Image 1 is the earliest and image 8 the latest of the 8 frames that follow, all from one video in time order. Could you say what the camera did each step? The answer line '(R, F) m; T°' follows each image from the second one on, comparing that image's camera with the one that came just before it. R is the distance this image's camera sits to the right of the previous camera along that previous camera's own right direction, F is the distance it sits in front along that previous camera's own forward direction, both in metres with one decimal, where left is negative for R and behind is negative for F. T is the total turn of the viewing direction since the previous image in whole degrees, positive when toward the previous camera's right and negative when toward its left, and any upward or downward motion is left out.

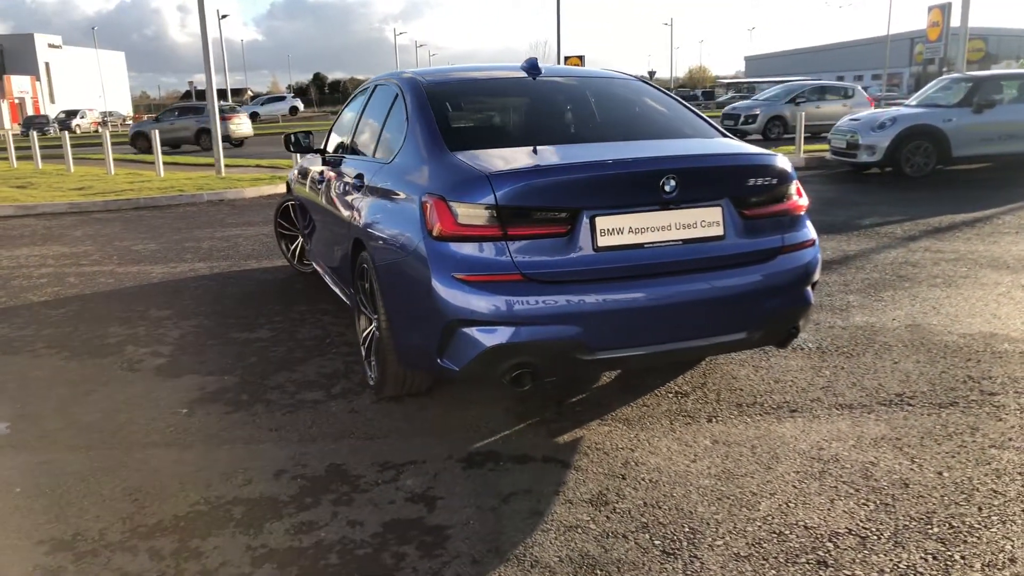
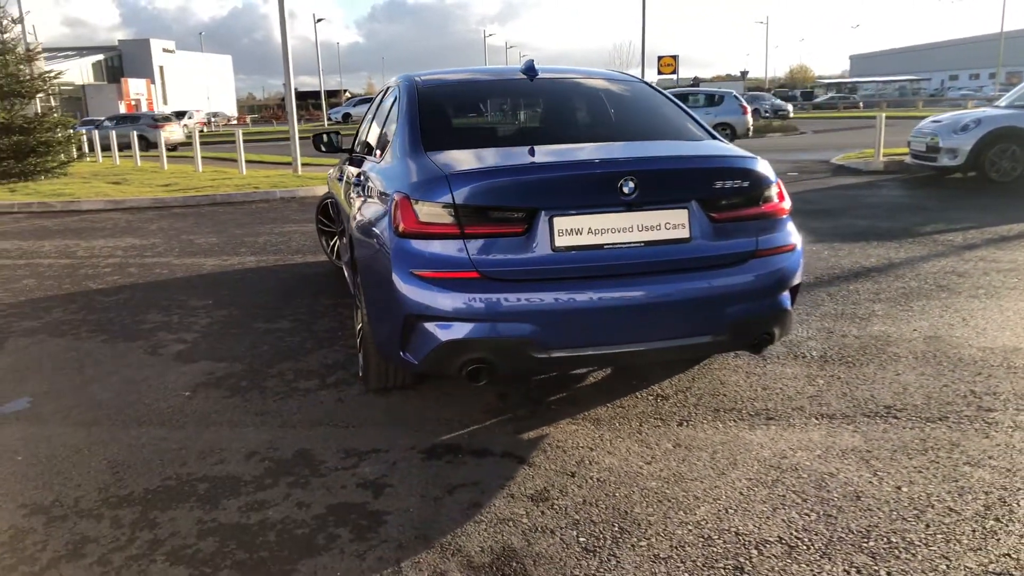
(+0.5, 0.0) m; -6°
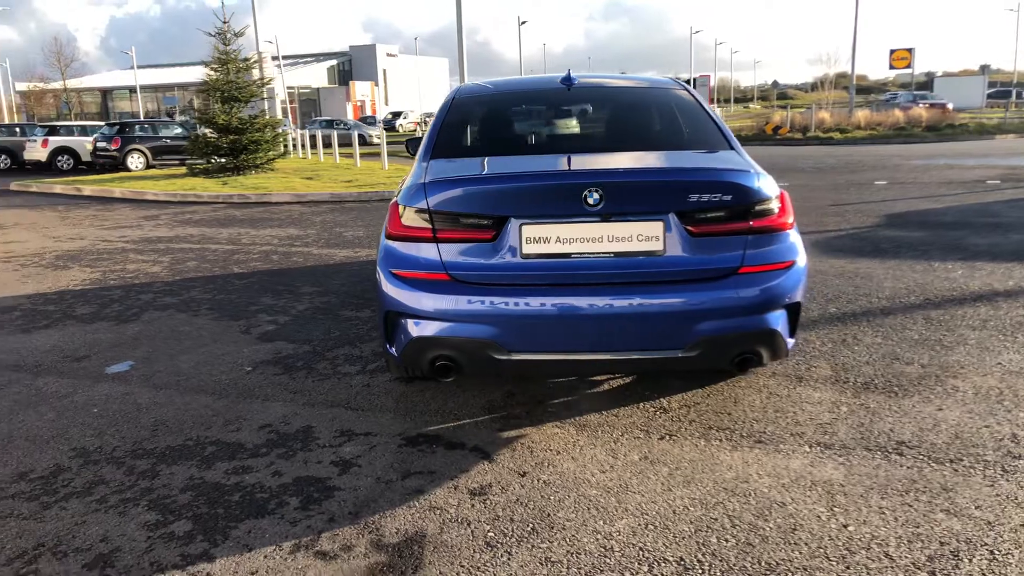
(+0.9, 0.0) m; -15°
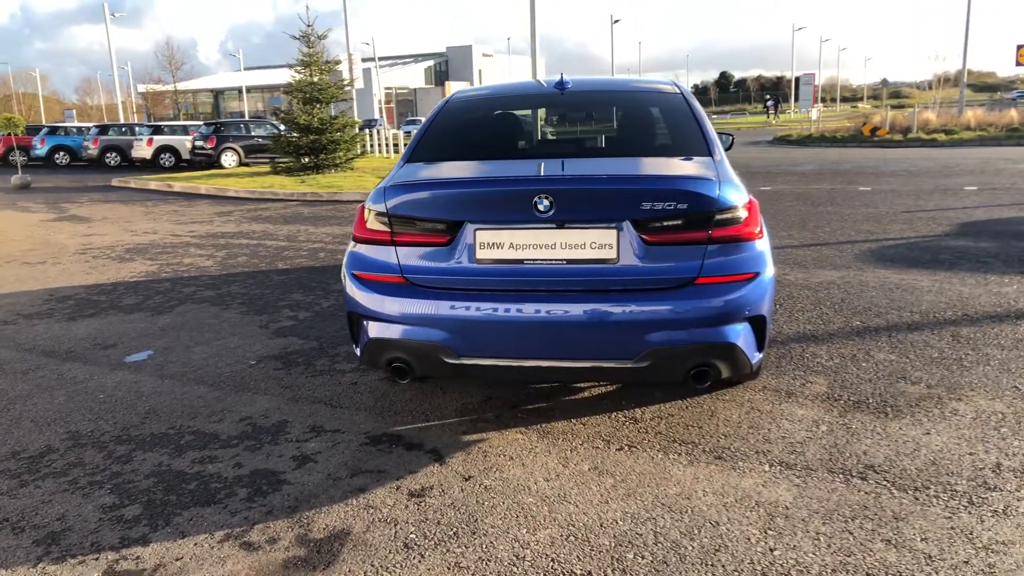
(+0.6, 0.0) m; -7°
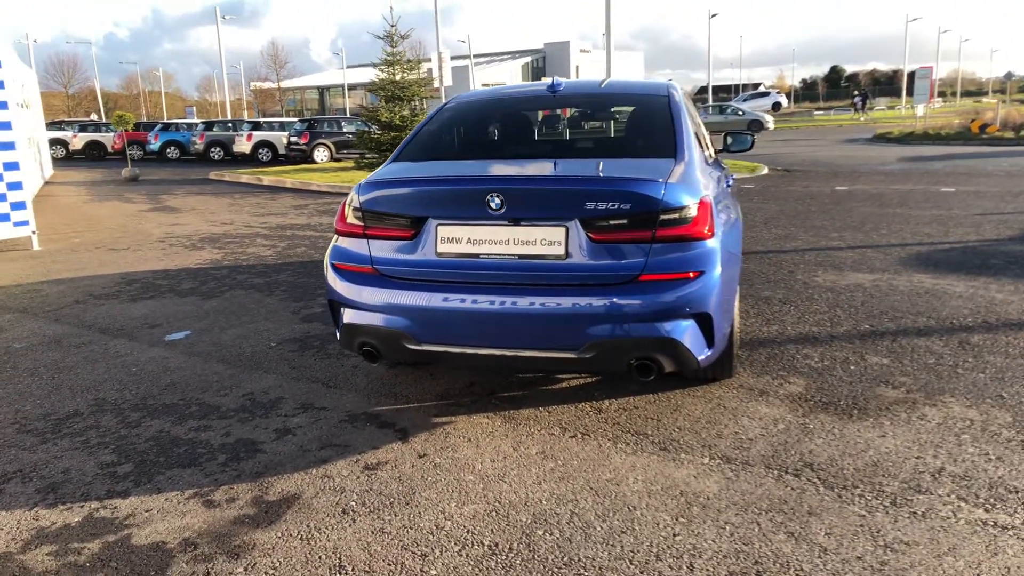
(+0.6, -0.2) m; -7°
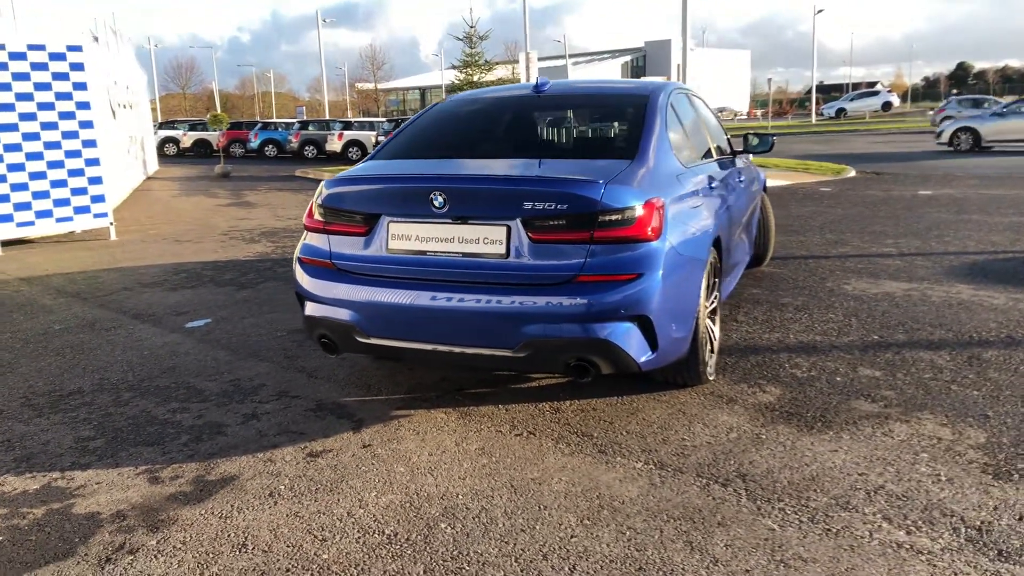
(+0.7, 0.0) m; -7°
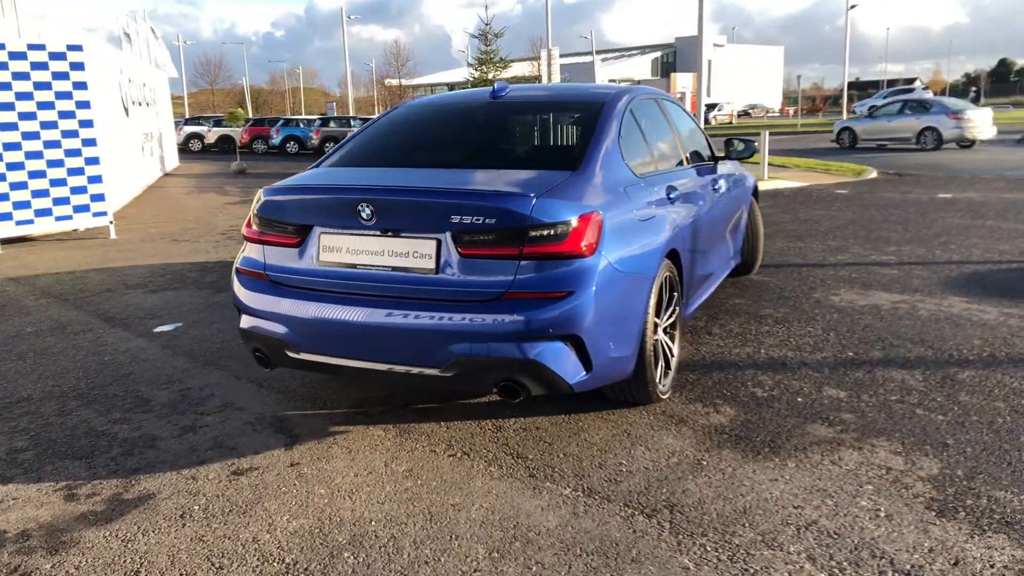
(+0.4, +0.1) m; -2°
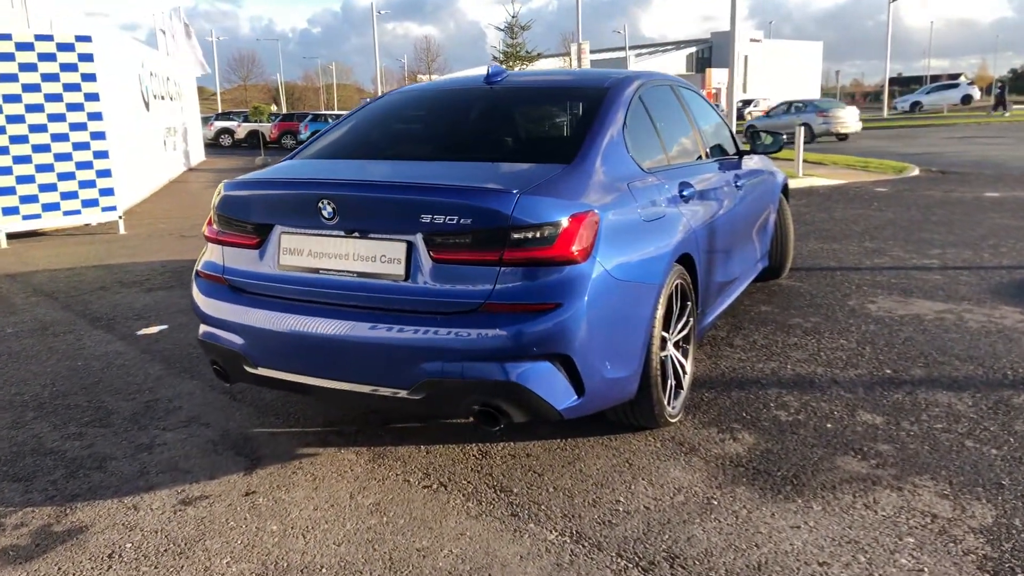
(+0.2, +0.4) m; -2°
